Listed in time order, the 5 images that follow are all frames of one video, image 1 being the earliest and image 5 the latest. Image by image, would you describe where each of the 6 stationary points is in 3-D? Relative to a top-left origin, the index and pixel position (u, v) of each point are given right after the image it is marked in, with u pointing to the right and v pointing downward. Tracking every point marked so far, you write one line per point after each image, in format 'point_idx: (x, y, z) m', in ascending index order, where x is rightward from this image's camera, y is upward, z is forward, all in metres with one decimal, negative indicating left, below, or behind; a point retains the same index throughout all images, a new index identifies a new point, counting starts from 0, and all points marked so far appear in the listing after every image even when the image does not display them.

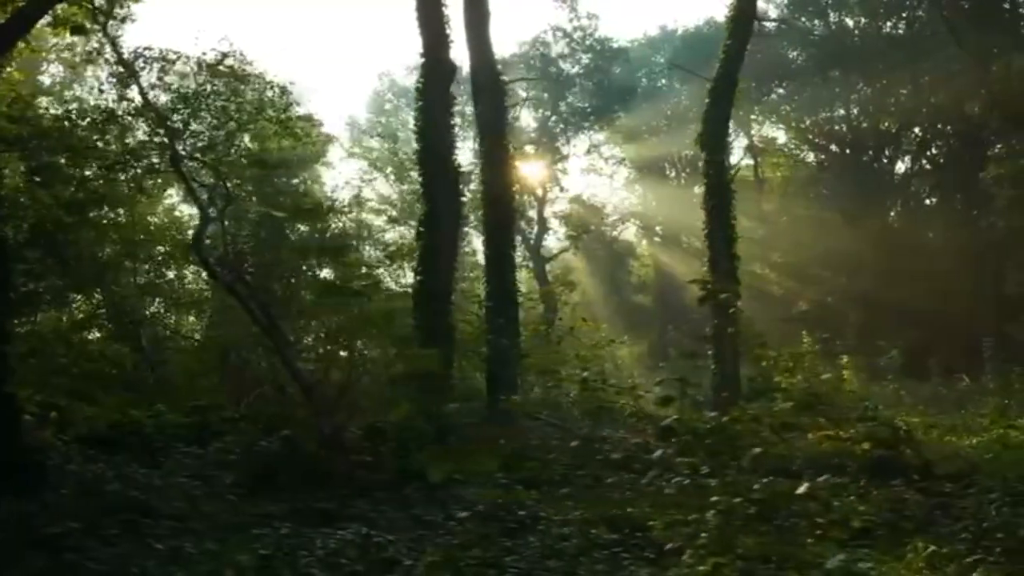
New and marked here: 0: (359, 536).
0: (-1.1, -1.9, +9.0) m
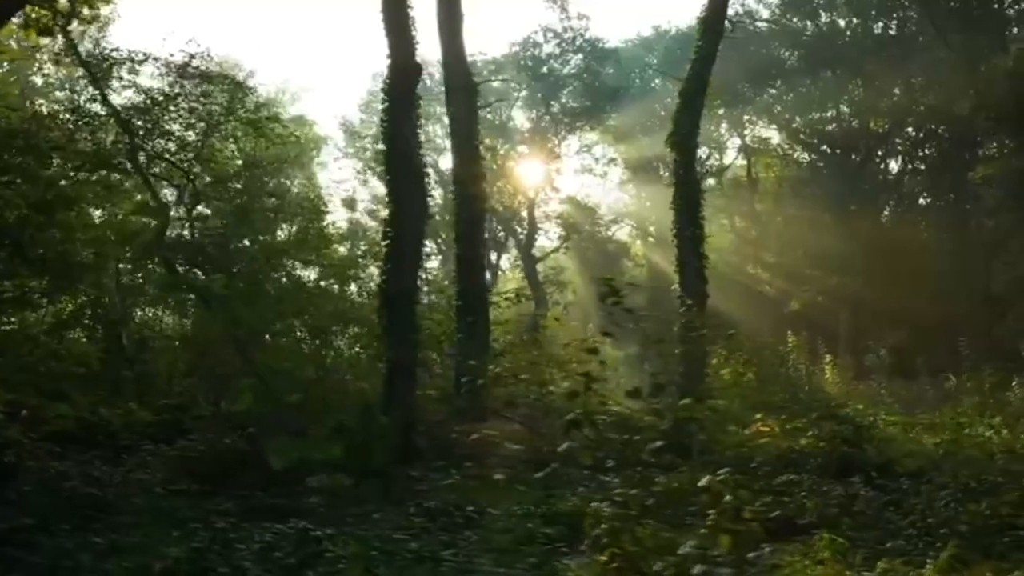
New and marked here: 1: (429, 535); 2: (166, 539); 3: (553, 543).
0: (-1.6, -1.9, +9.2) m
1: (-0.6, -1.9, +9.3) m
2: (-2.5, -1.8, +8.9) m
3: (+0.3, -1.9, +9.0) m
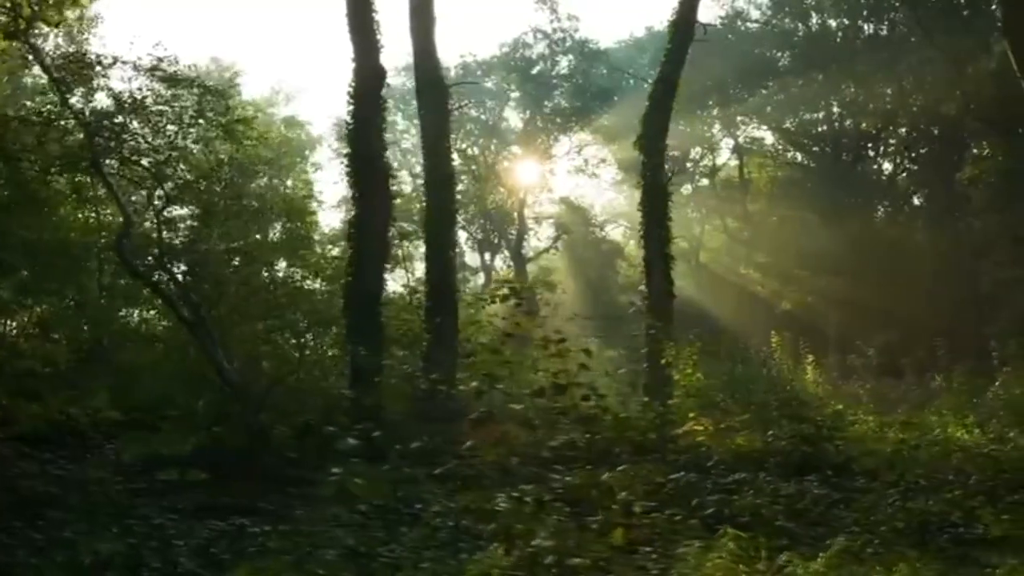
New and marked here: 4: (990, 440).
0: (-2.1, -1.9, +9.4) m
1: (-1.1, -1.9, +9.5) m
2: (-3.0, -1.9, +9.1) m
3: (-0.2, -1.9, +9.2) m
4: (+6.7, -2.1, +16.8) m
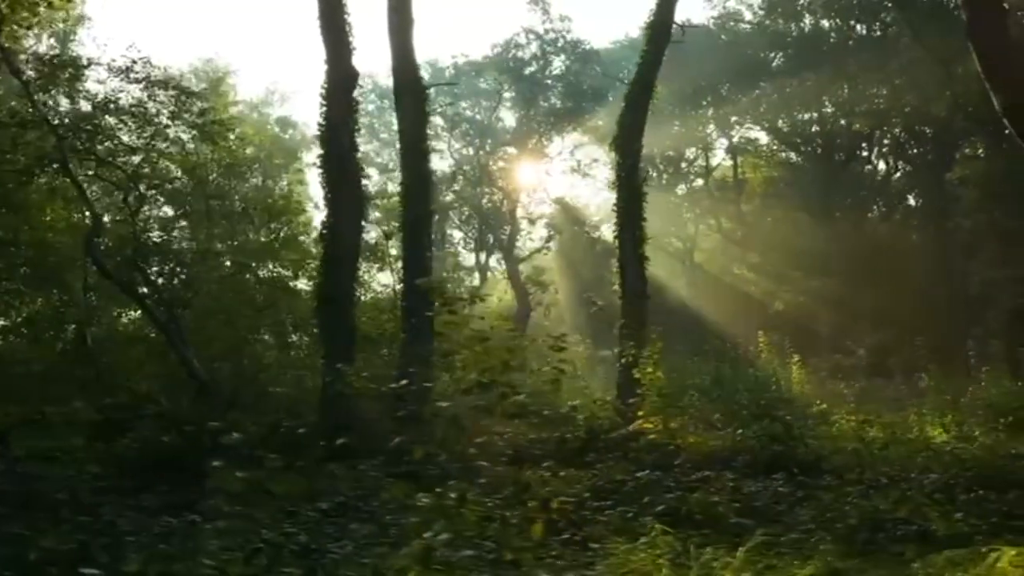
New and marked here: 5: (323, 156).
0: (-2.5, -1.9, +9.5) m
1: (-1.5, -1.9, +9.6) m
2: (-3.4, -1.8, +9.2) m
3: (-0.6, -1.9, +9.3) m
4: (+6.3, -2.1, +16.9) m
5: (-3.0, +2.1, +18.9) m
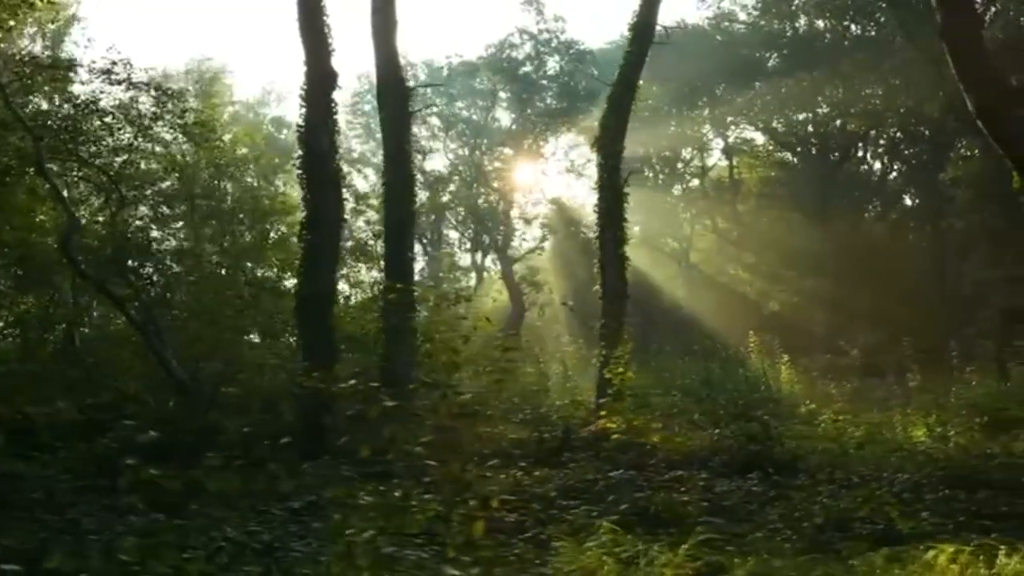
0: (-2.7, -1.9, +9.5) m
1: (-1.8, -1.9, +9.7) m
2: (-3.7, -1.9, +9.2) m
3: (-0.9, -1.9, +9.4) m
4: (+6.0, -2.1, +17.0) m
5: (-3.3, +2.1, +19.0) m
